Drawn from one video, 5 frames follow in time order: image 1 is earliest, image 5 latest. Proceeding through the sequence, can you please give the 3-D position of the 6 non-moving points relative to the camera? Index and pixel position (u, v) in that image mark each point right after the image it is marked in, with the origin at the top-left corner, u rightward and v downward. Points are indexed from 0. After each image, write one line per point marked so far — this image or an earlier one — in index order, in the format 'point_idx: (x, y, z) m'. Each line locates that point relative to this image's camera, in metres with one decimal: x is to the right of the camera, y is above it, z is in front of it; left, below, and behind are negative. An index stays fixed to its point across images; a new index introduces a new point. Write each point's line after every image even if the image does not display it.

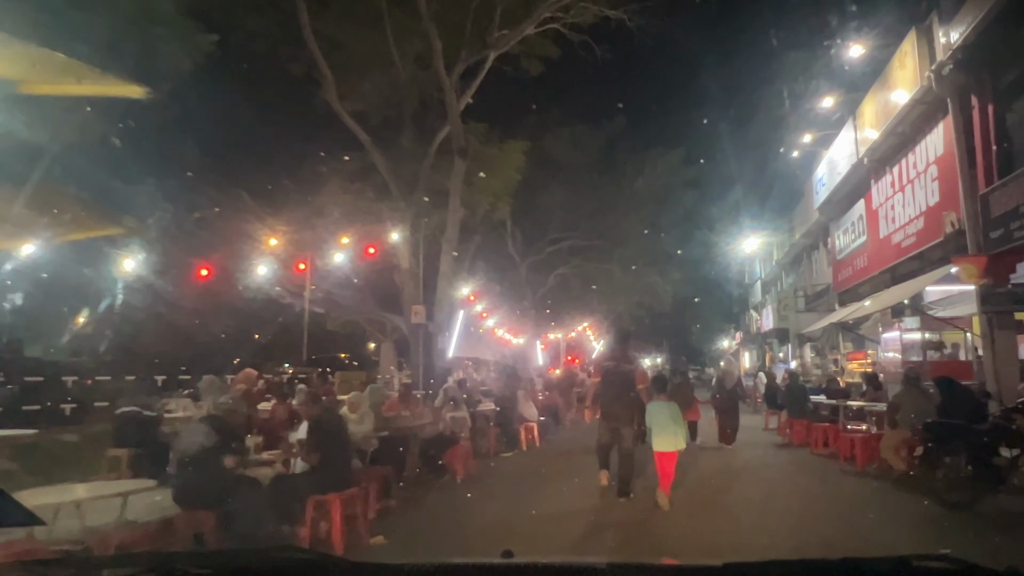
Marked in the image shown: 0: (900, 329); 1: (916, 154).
0: (+8.4, -0.9, +17.7) m
1: (+9.6, +3.2, +19.6) m
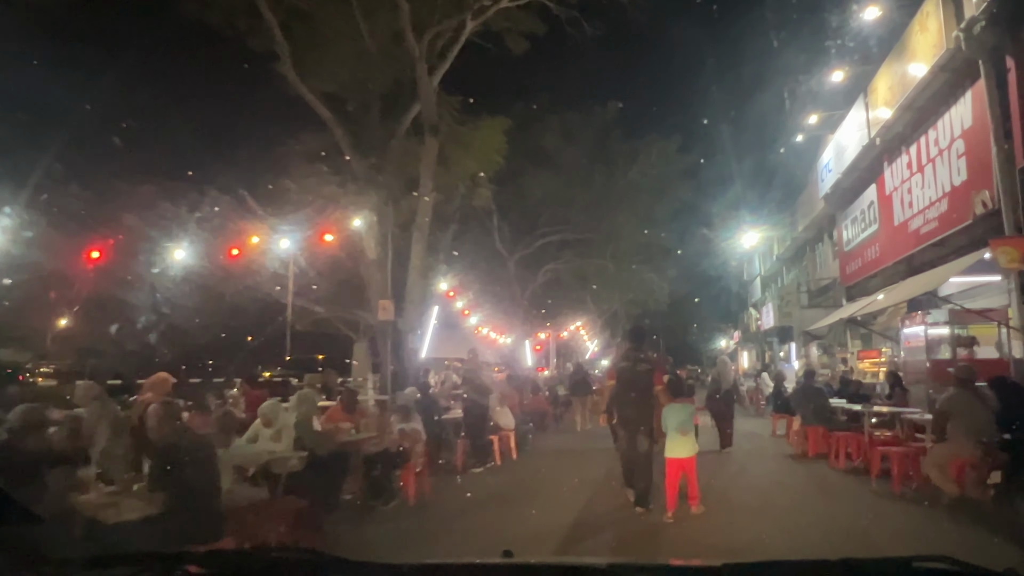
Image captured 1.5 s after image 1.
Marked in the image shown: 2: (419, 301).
0: (+7.9, -0.7, +15.8) m
1: (+9.1, +3.4, +17.7) m
2: (-2.2, -0.3, +19.1) m
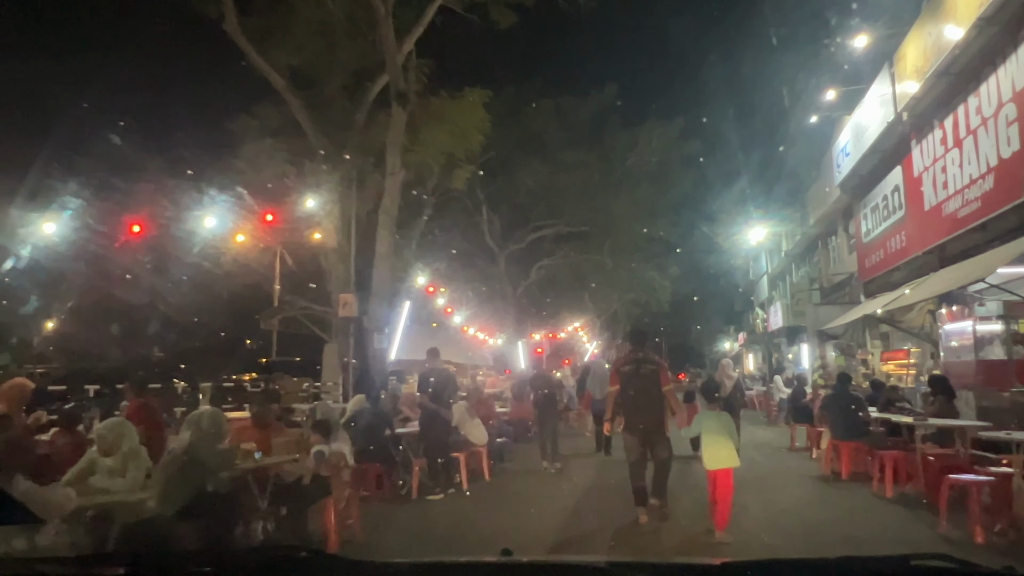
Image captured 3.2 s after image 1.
0: (+7.5, -0.5, +13.5) m
1: (+8.7, +3.6, +15.4) m
2: (-2.5, -0.1, +16.9) m
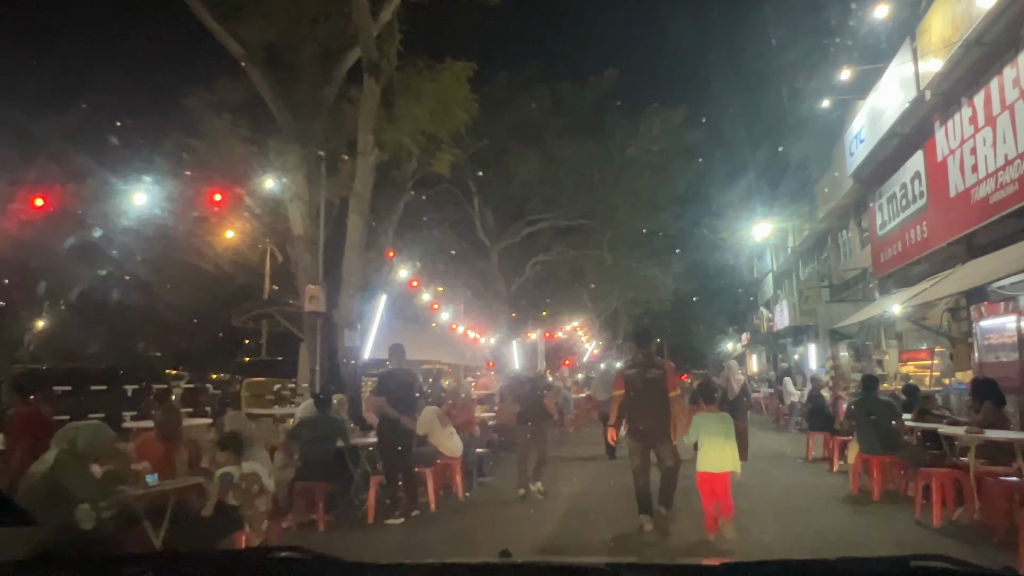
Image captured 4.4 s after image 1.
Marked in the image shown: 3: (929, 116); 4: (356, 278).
0: (+7.3, -0.4, +12.0) m
1: (+8.5, +3.7, +13.8) m
2: (-2.8, 0.0, +15.3) m
3: (+9.3, +3.8, +18.5) m
4: (-2.8, +0.2, +14.9) m
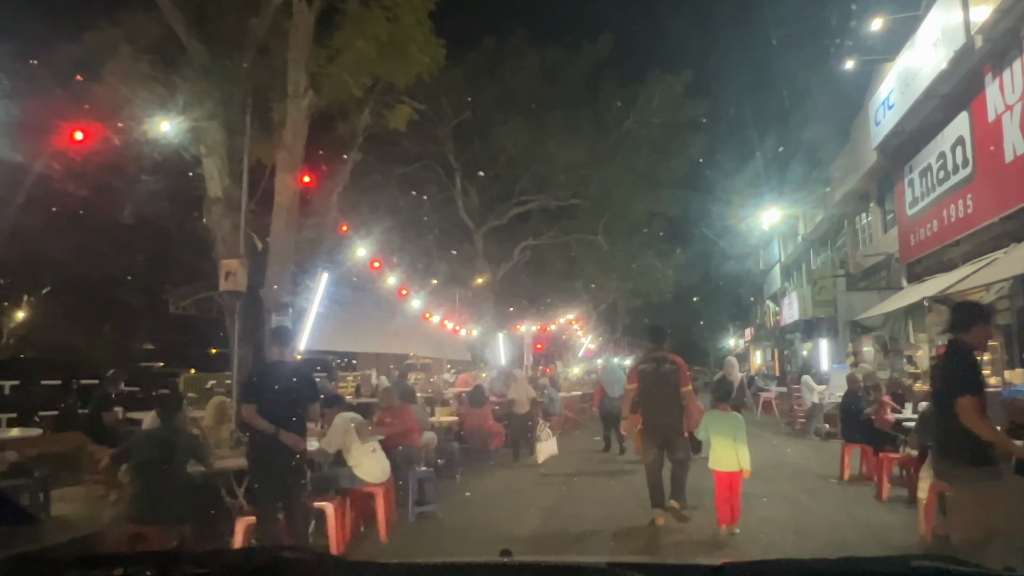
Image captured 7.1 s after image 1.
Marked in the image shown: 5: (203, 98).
0: (+6.8, -0.1, +9.3) m
1: (+8.0, +4.0, +11.1) m
2: (-3.3, +0.4, +12.6) m
3: (+8.8, +4.1, +15.7) m
4: (-3.3, +0.5, +12.2) m
5: (-4.4, +2.7, +11.7) m
